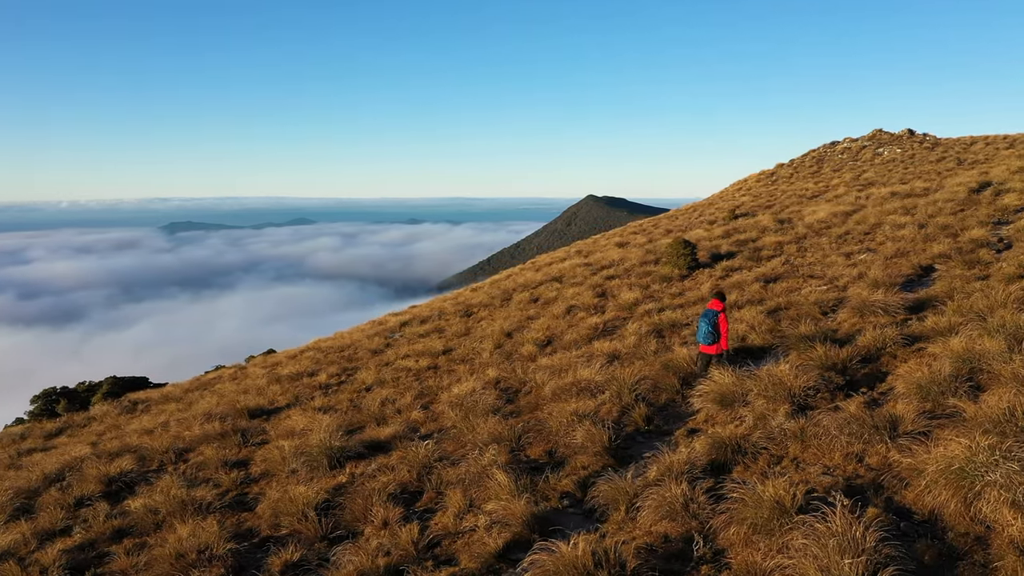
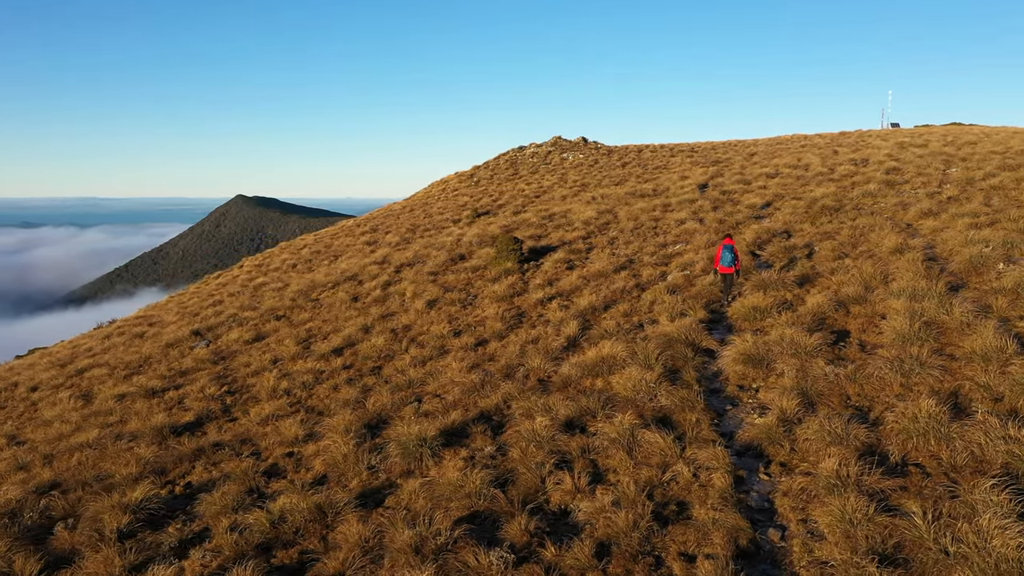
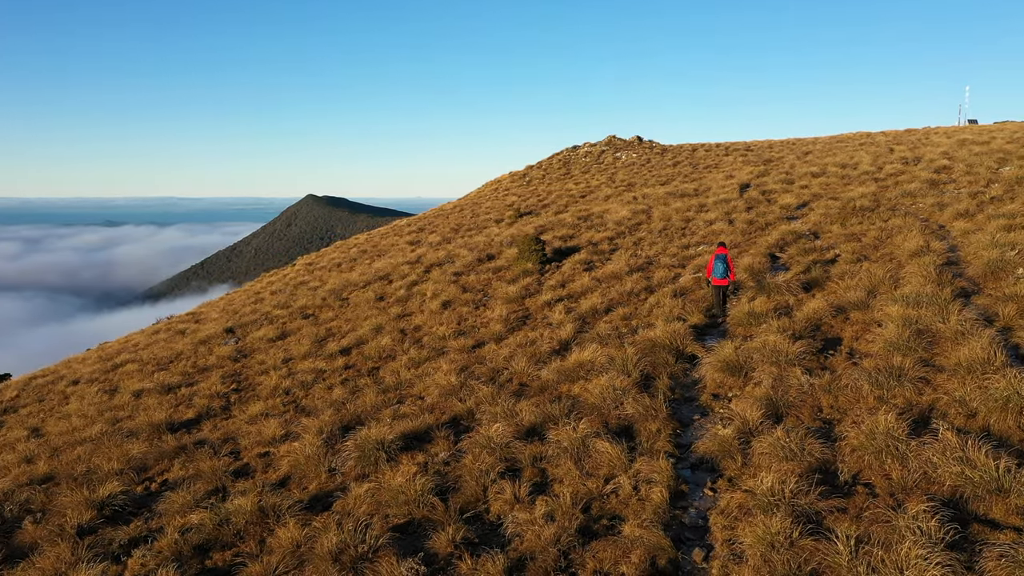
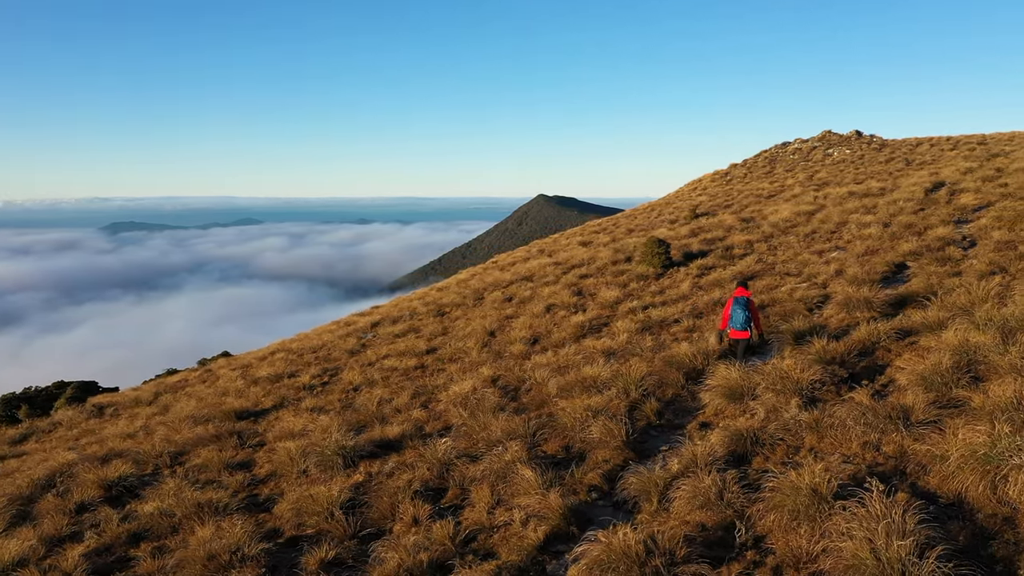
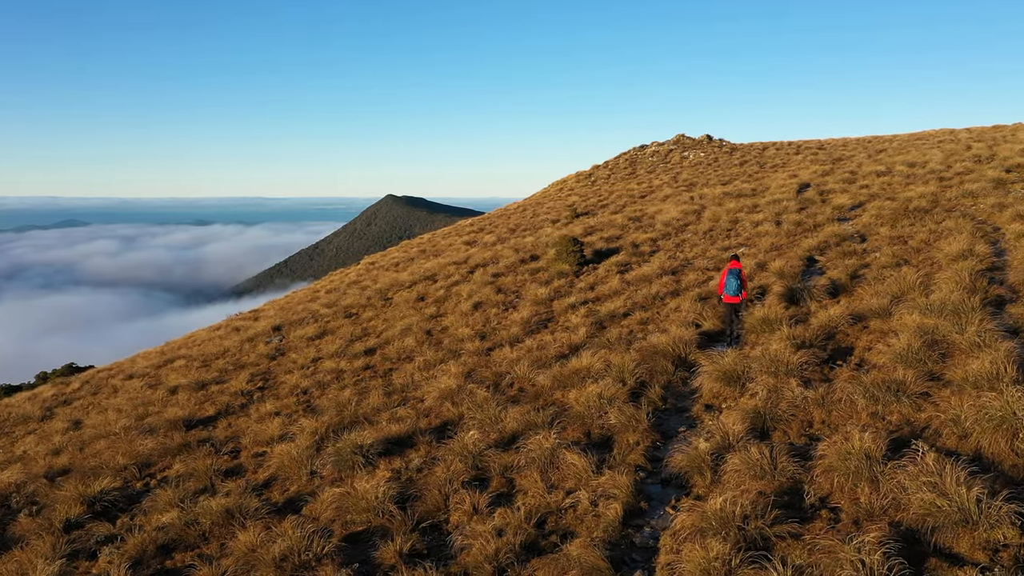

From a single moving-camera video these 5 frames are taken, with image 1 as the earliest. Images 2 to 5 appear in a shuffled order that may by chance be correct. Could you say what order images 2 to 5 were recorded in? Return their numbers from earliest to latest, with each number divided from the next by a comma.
4, 5, 3, 2
